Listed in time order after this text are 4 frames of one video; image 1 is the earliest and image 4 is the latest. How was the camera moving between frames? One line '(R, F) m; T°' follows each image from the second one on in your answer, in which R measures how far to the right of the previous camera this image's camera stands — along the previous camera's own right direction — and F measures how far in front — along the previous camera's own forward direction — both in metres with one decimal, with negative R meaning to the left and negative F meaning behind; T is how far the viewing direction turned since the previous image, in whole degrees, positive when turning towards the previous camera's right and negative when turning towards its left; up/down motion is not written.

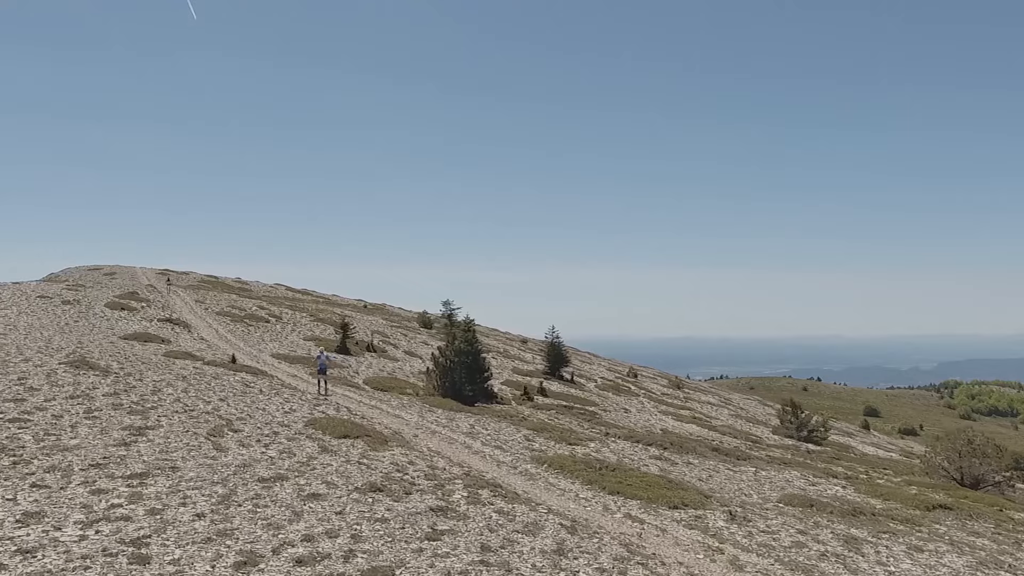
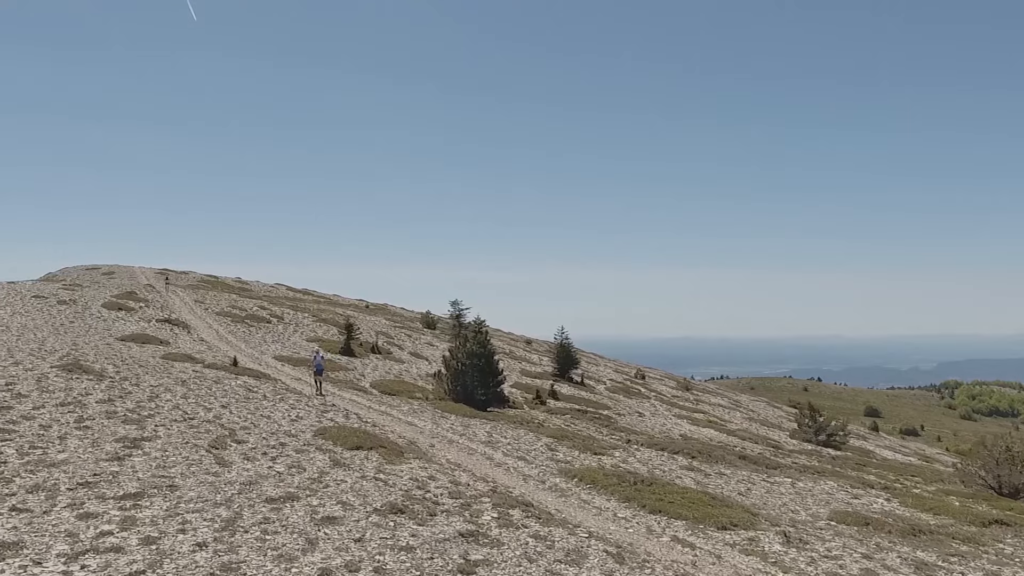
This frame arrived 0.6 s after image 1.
(-2.5, +3.6) m; 0°
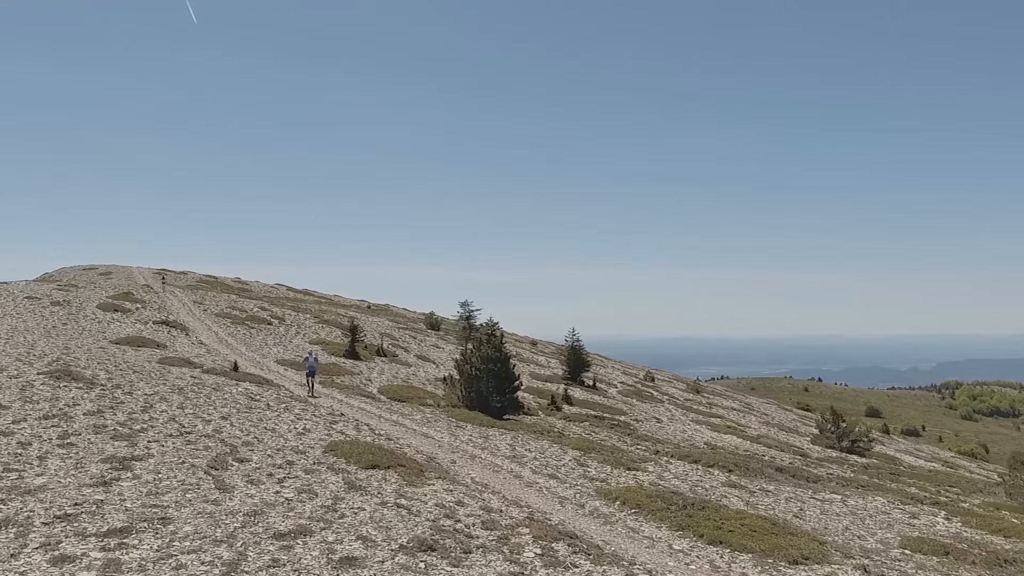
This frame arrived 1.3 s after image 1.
(-2.8, +4.5) m; 0°
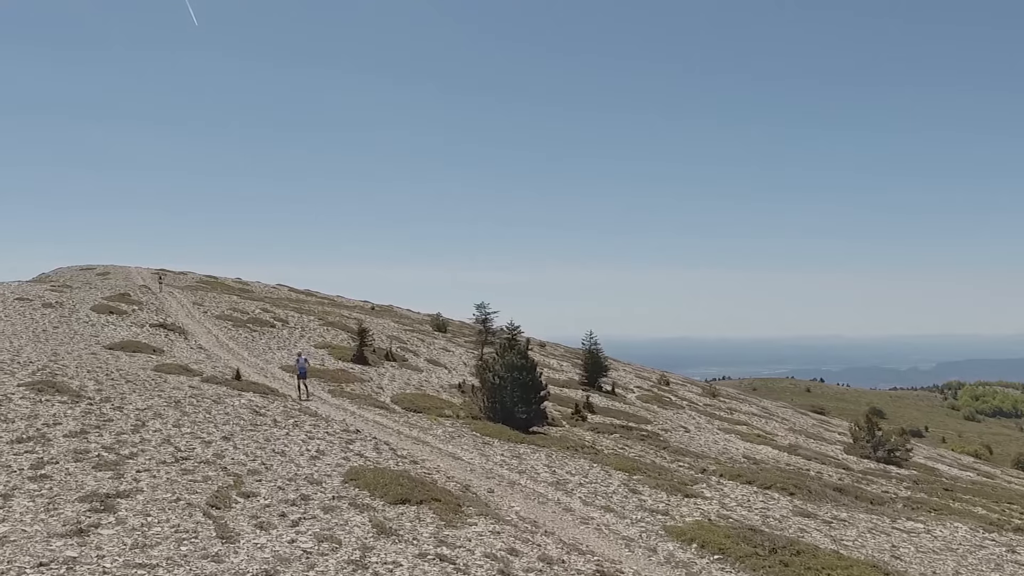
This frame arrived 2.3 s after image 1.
(-3.9, +6.2) m; 0°
